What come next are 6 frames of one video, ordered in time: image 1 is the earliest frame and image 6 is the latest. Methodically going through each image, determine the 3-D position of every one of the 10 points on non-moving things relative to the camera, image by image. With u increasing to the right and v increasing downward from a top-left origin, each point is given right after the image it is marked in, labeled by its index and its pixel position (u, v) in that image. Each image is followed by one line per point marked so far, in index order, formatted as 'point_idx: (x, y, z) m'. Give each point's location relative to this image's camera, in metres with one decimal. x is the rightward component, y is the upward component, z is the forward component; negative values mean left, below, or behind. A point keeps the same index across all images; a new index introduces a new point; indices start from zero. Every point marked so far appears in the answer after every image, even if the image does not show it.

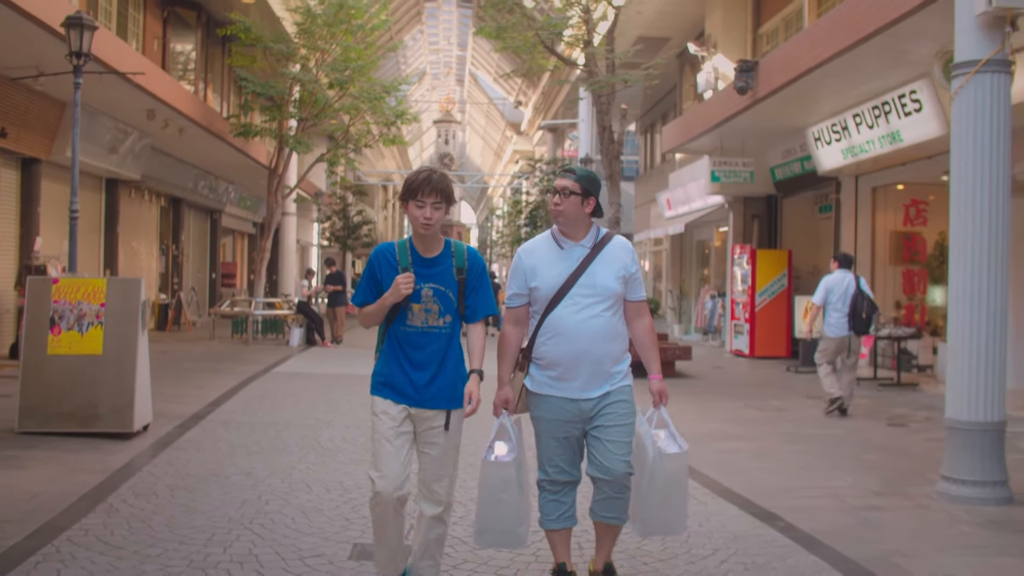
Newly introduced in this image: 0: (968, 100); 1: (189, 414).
0: (+3.0, +1.2, +6.2) m
1: (-3.2, -1.2, +9.3) m
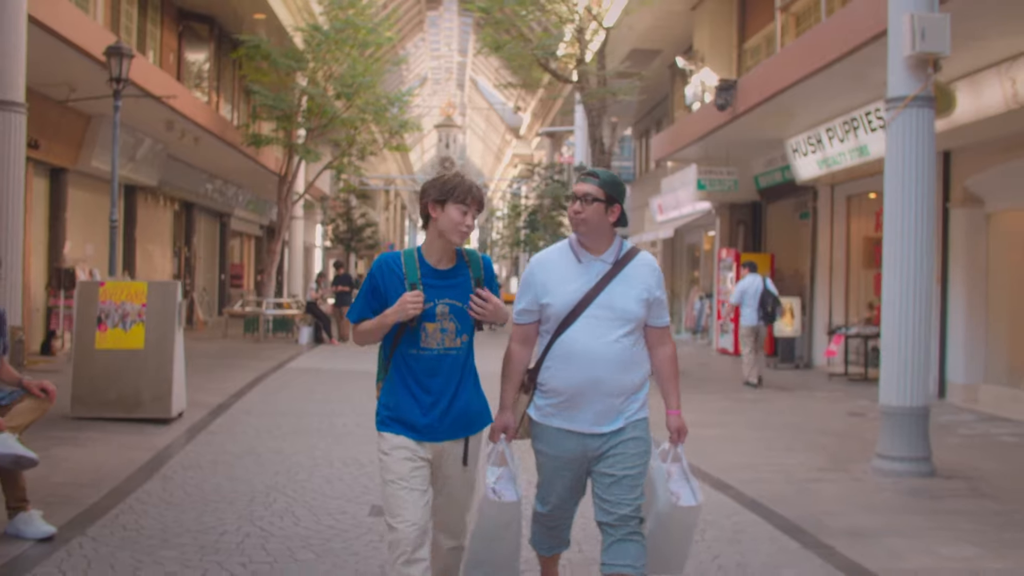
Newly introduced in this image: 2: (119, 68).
0: (+2.9, +1.2, +7.2) m
1: (-3.2, -1.3, +10.3) m
2: (-4.6, +2.6, +11.3) m
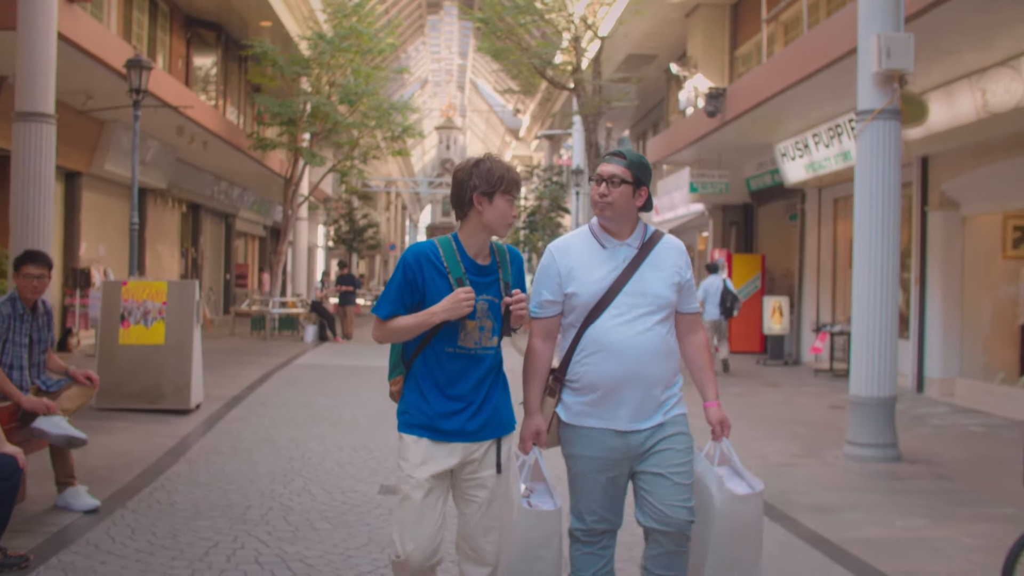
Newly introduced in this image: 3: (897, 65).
0: (+2.9, +1.2, +7.8) m
1: (-3.2, -1.2, +10.9) m
2: (-4.7, +2.6, +11.8) m
3: (+3.0, +1.8, +7.5) m
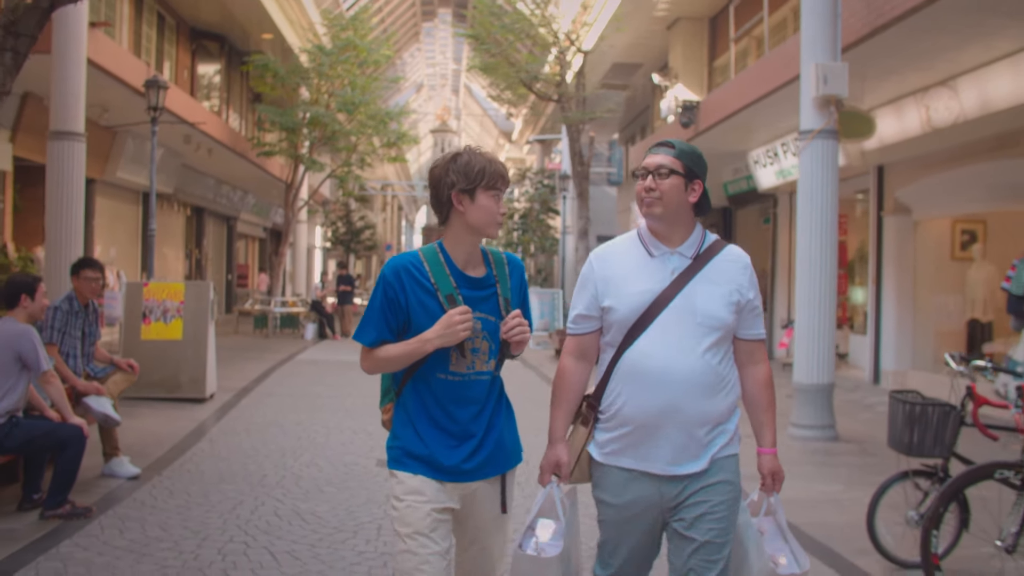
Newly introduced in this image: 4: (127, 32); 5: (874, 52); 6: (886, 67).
0: (+2.7, +1.2, +8.8) m
1: (-3.4, -1.3, +11.9) m
2: (-4.8, +2.6, +12.8) m
3: (+2.9, +1.8, +8.5) m
4: (-7.0, +4.6, +17.2) m
5: (+3.8, +2.5, +10.0) m
6: (+4.2, +2.5, +10.6) m
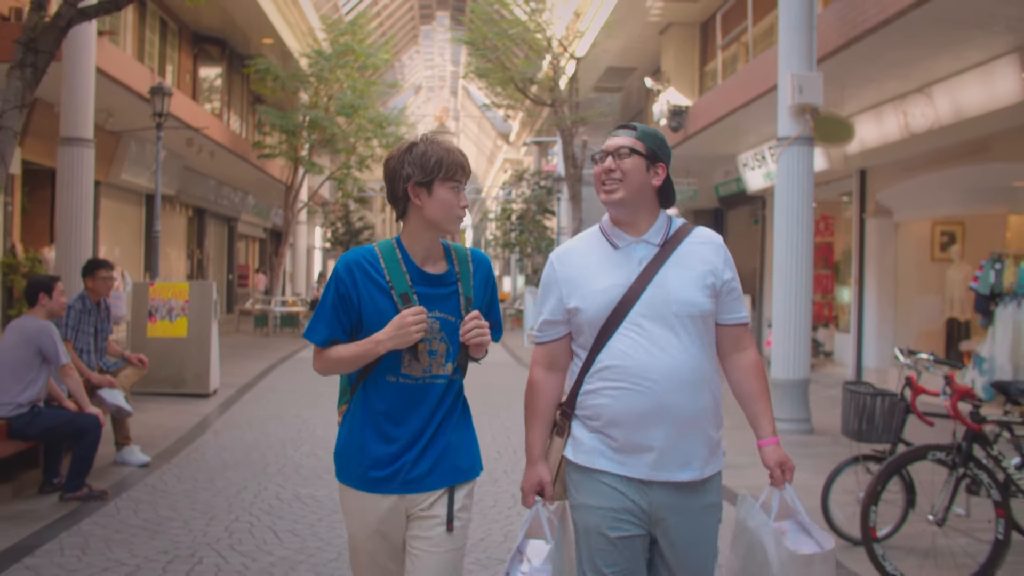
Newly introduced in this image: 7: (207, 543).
0: (+2.6, +1.2, +9.2) m
1: (-3.5, -1.2, +12.3) m
2: (-4.9, +2.6, +13.2) m
3: (+2.8, +1.8, +8.9) m
4: (-7.1, +4.6, +17.7) m
5: (+3.7, +2.5, +10.4) m
6: (+4.1, +2.5, +11.0) m
7: (-1.6, -1.3, +4.9) m
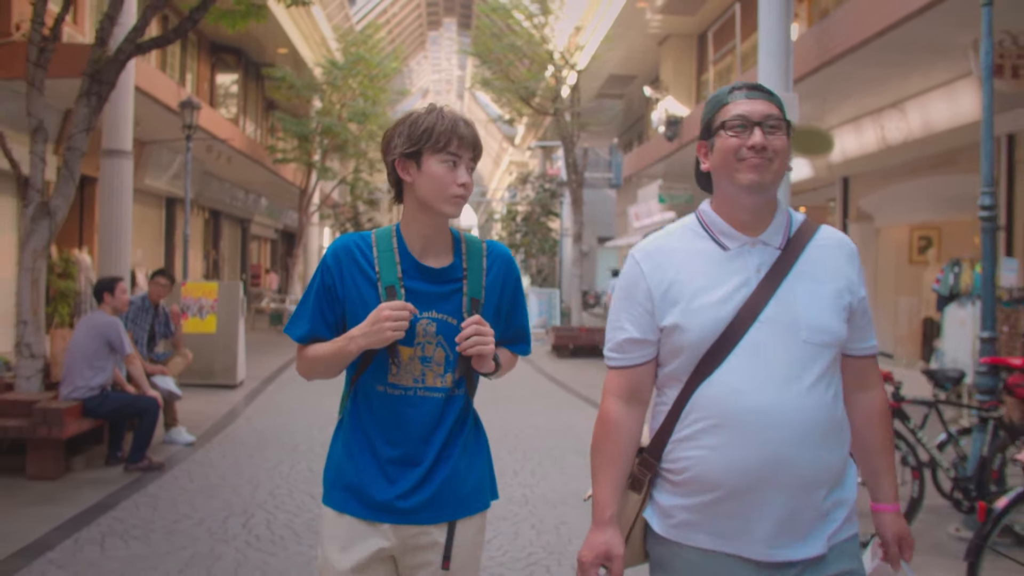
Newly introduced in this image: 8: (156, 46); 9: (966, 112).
0: (+2.7, +1.2, +10.1) m
1: (-3.5, -1.2, +13.2) m
2: (-4.9, +2.6, +14.2) m
3: (+2.8, +1.8, +9.8) m
4: (-7.0, +4.7, +18.6) m
5: (+3.8, +2.5, +11.3) m
6: (+4.1, +2.5, +11.9) m
7: (-1.6, -1.3, +5.8) m
8: (-2.7, +1.8, +7.2) m
9: (+5.1, +2.0, +10.6) m
